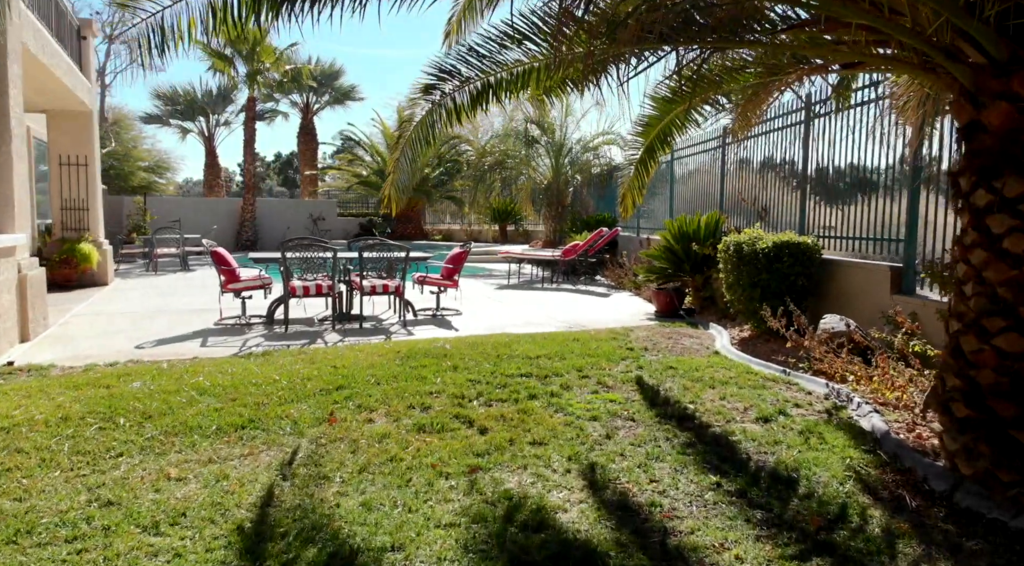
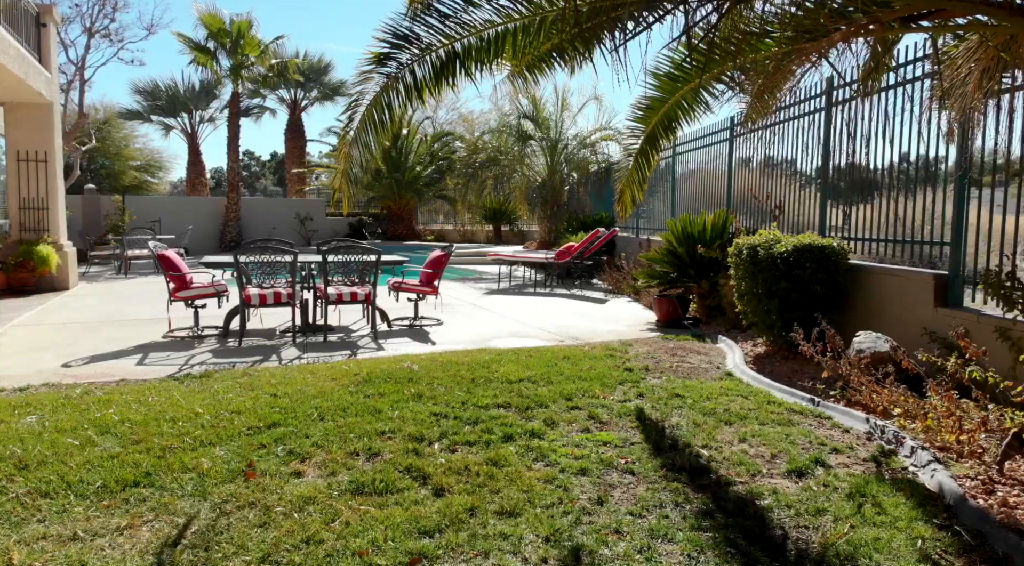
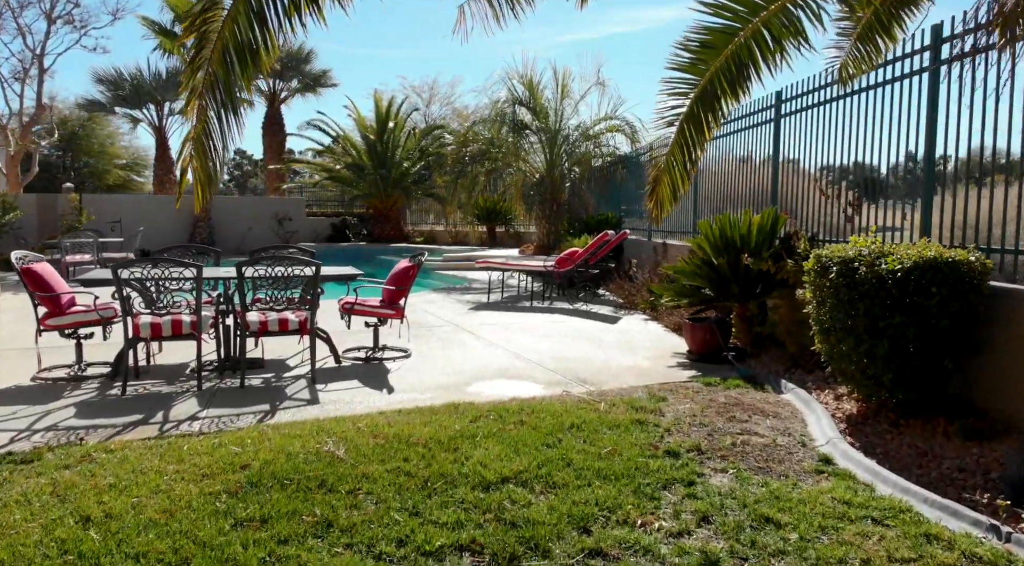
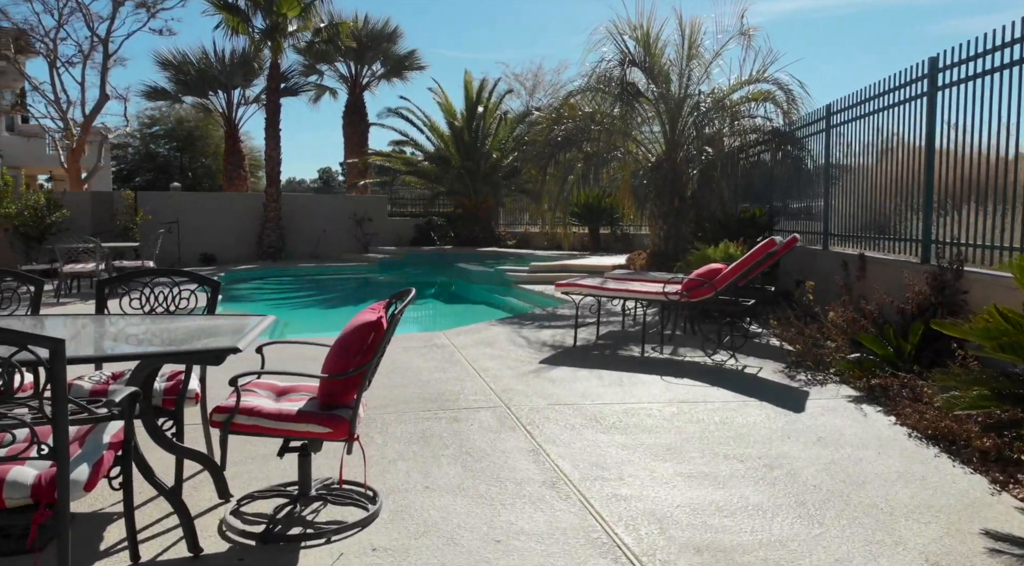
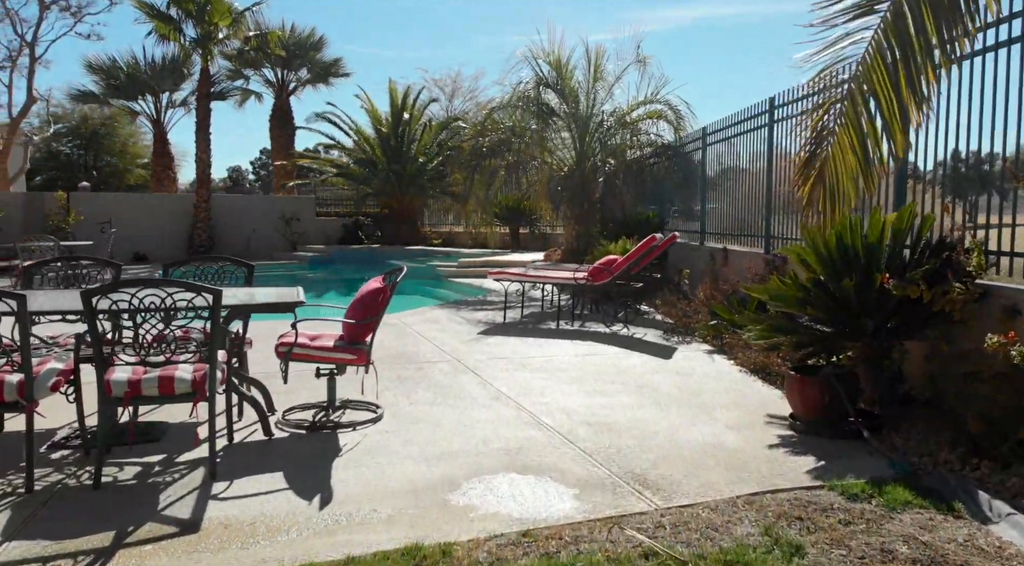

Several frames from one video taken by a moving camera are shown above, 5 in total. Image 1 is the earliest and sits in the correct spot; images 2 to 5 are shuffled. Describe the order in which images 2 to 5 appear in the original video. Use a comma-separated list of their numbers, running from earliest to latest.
2, 3, 5, 4
